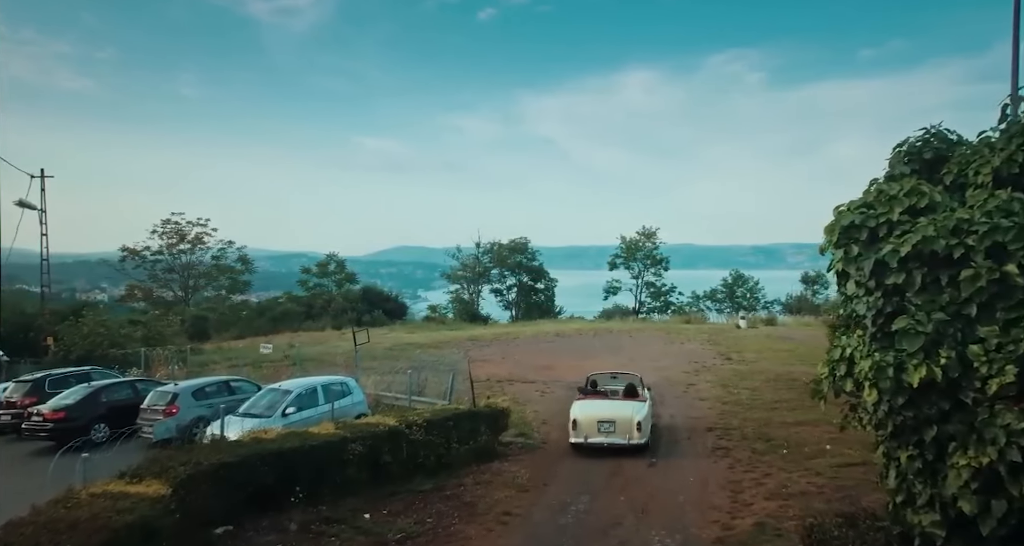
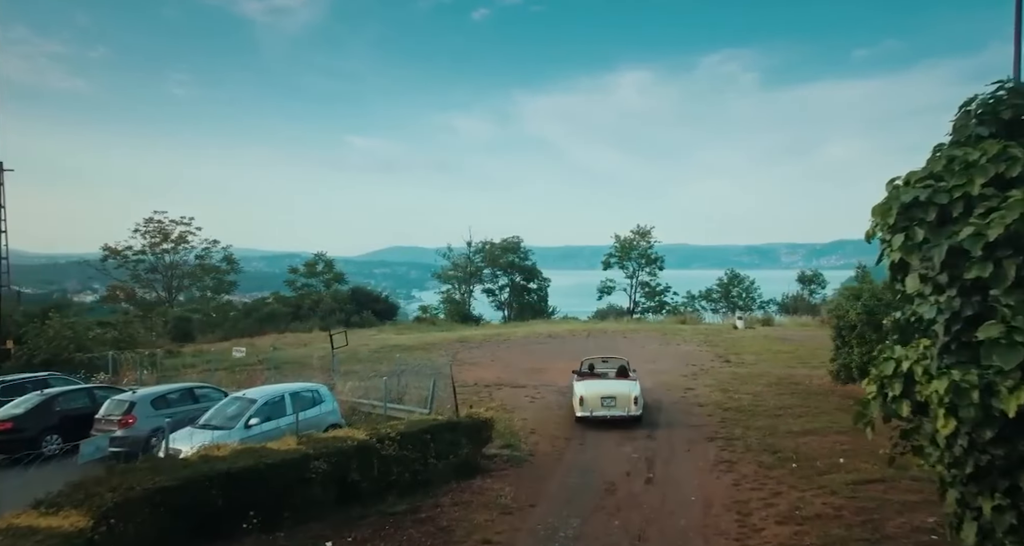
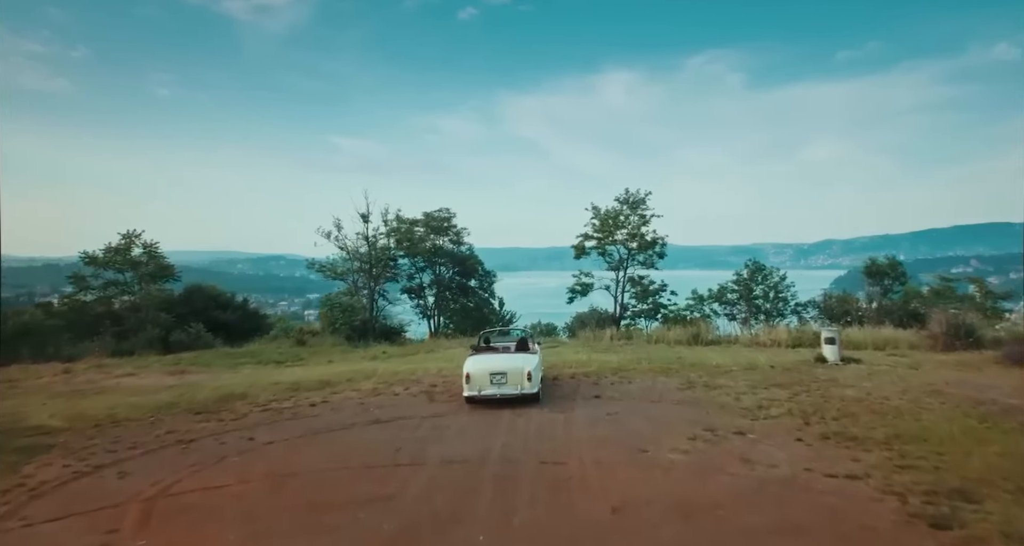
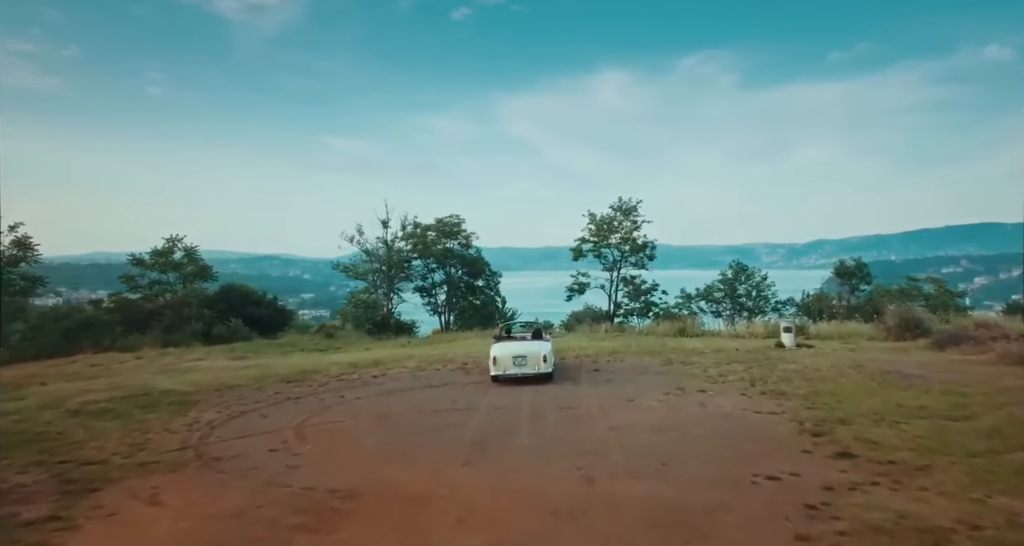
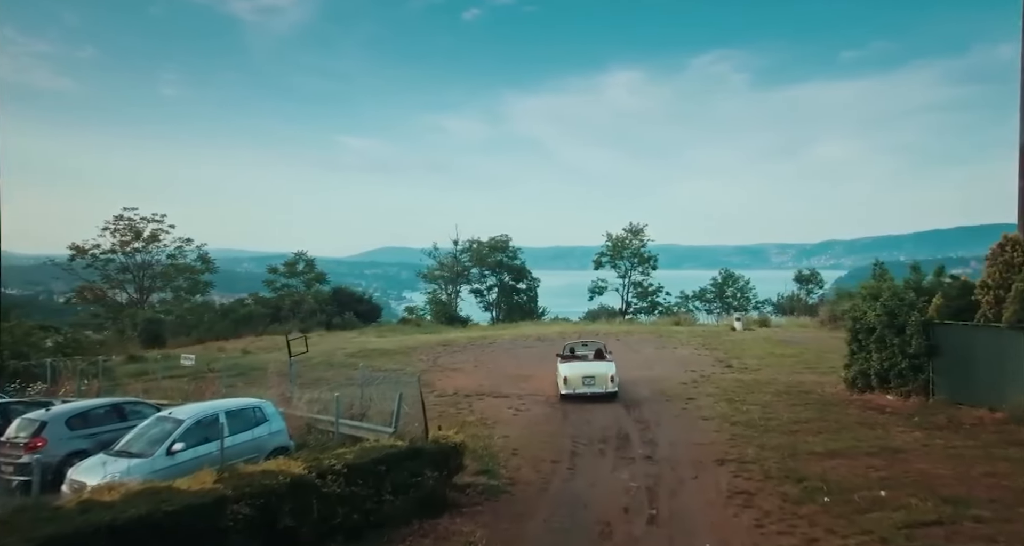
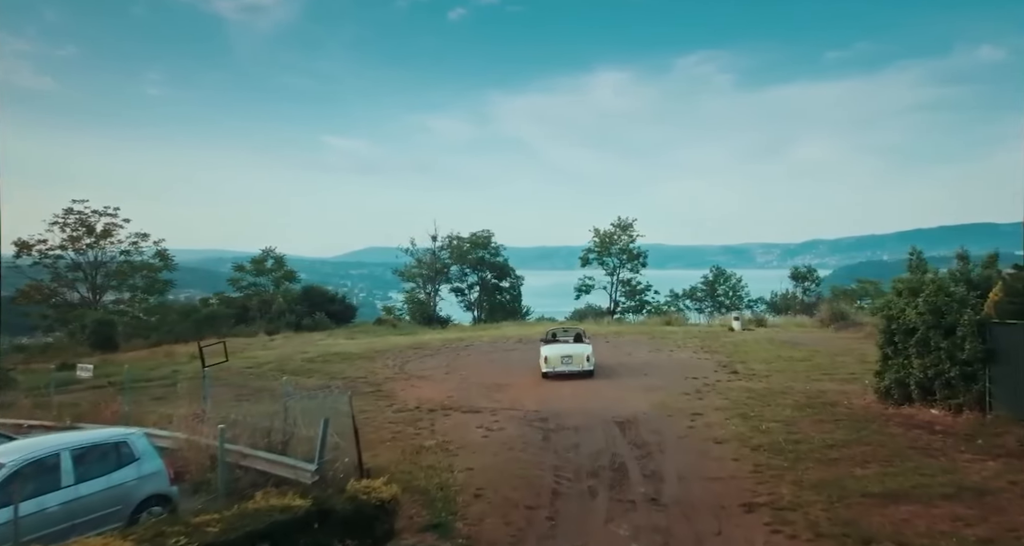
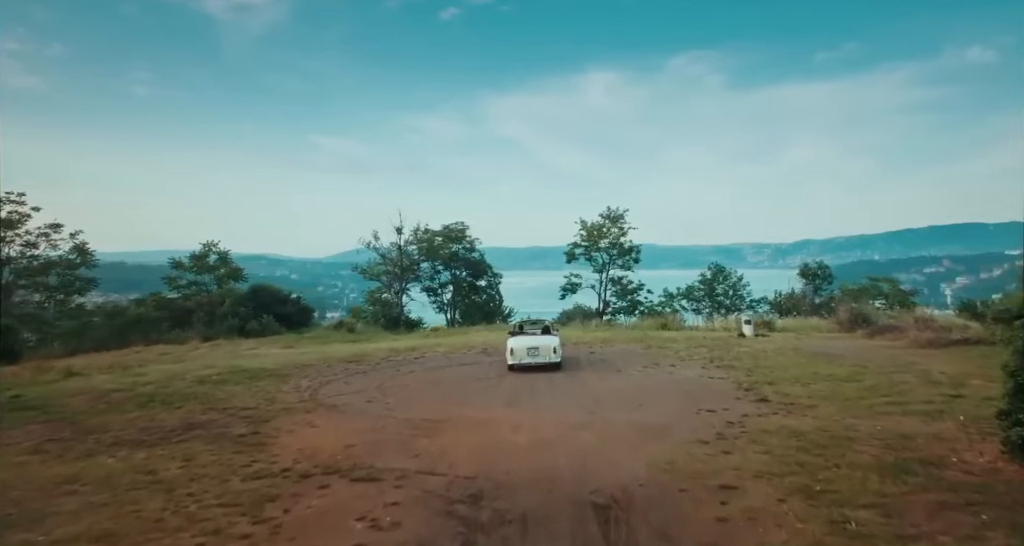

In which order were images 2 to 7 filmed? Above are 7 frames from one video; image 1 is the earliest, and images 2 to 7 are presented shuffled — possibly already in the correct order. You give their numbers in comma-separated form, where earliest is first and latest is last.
2, 5, 6, 7, 4, 3
